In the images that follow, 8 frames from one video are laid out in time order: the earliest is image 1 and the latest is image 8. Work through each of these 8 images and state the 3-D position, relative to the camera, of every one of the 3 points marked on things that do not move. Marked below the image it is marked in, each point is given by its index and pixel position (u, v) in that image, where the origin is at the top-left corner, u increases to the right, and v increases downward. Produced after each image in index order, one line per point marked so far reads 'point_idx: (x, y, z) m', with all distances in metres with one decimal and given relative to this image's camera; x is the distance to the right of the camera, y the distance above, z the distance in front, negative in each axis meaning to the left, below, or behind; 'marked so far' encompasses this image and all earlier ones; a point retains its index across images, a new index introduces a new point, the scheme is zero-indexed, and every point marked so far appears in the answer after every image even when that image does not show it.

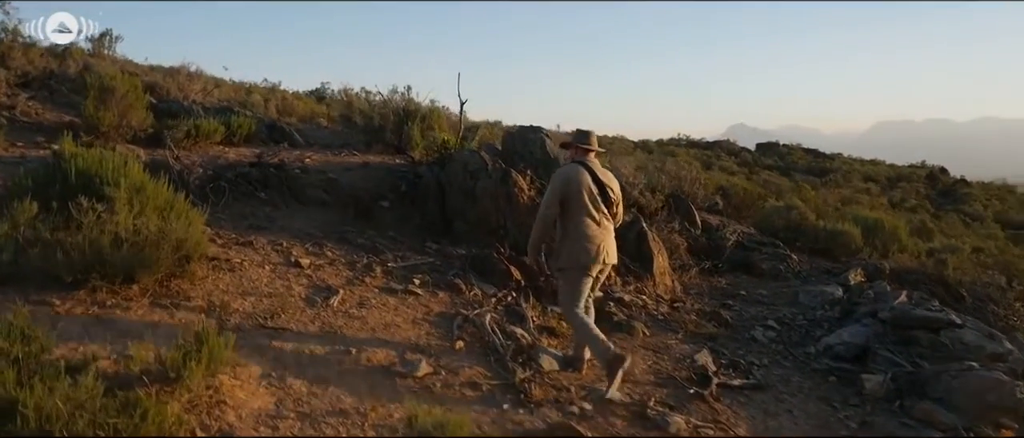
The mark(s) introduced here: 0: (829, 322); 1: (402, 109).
0: (+3.6, -1.2, +8.6) m
1: (-1.7, +1.7, +11.6) m
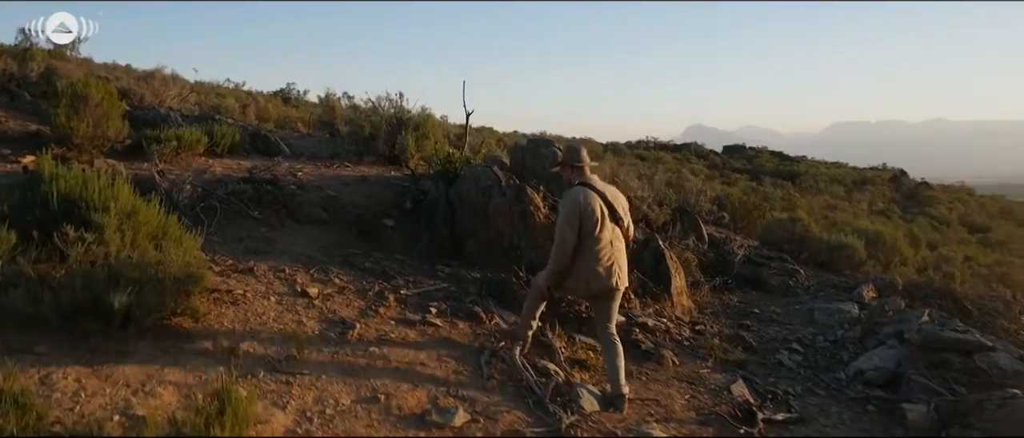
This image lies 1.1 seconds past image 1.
0: (+3.8, -1.4, +8.3) m
1: (-1.7, +1.5, +11.0) m
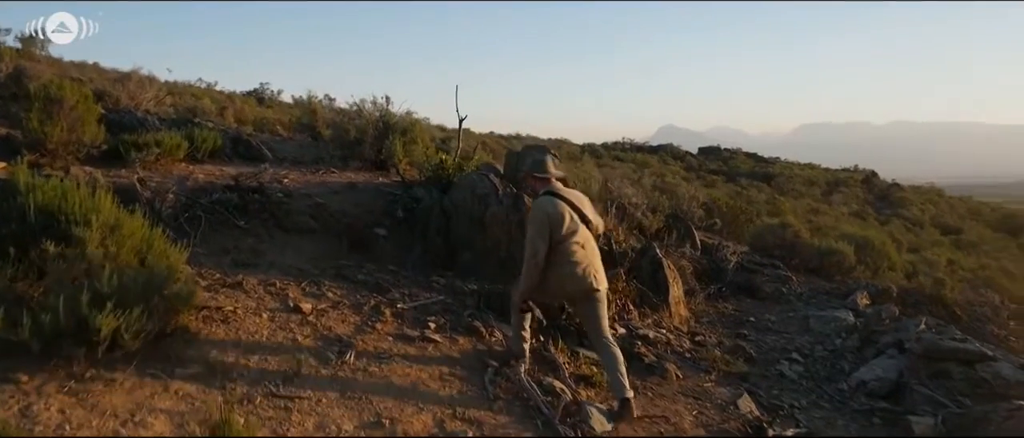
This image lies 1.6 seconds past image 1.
0: (+3.7, -1.5, +8.2) m
1: (-1.8, +1.4, +10.7) m
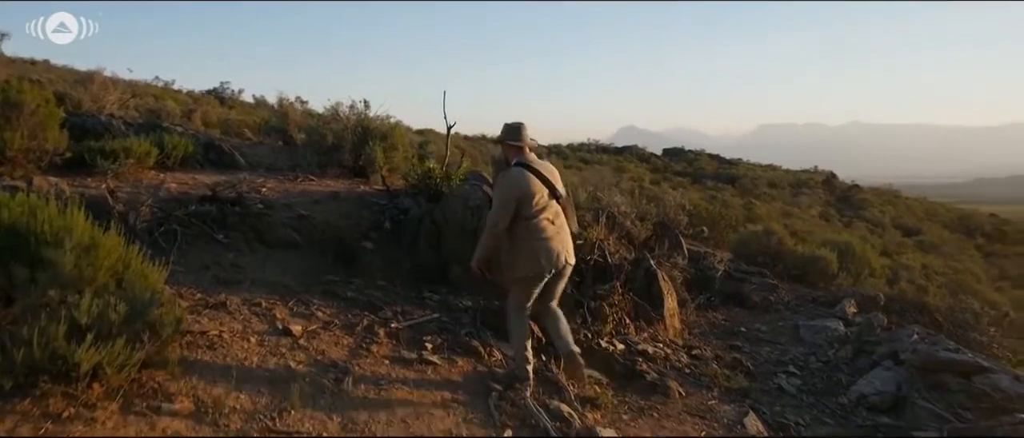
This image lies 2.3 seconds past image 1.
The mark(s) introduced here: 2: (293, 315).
0: (+3.6, -1.6, +8.1) m
1: (-2.1, +1.2, +10.3) m
2: (-1.7, -0.7, +5.9) m
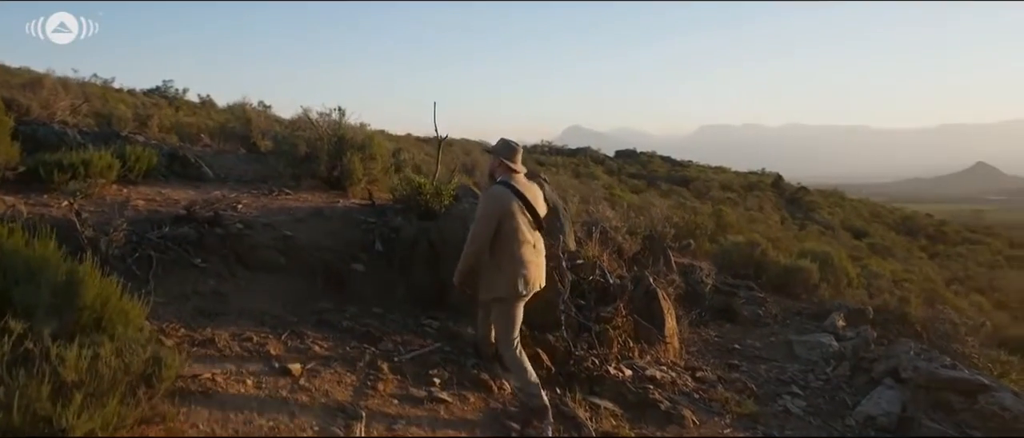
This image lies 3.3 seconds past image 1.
0: (+3.6, -1.8, +8.0) m
1: (-2.3, +1.1, +9.8) m
2: (-1.6, -0.9, +5.4) m
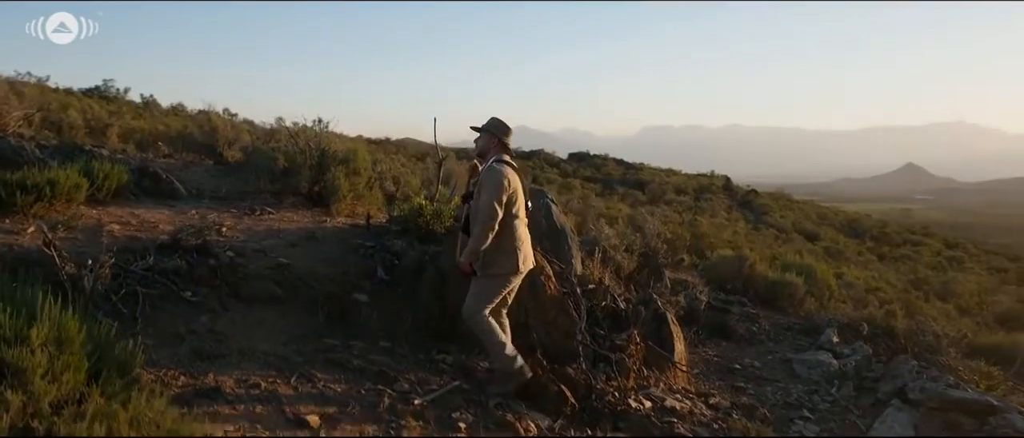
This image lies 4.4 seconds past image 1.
0: (+3.6, -2.0, +7.9) m
1: (-2.4, +0.8, +9.2) m
2: (-1.4, -1.2, +4.9) m
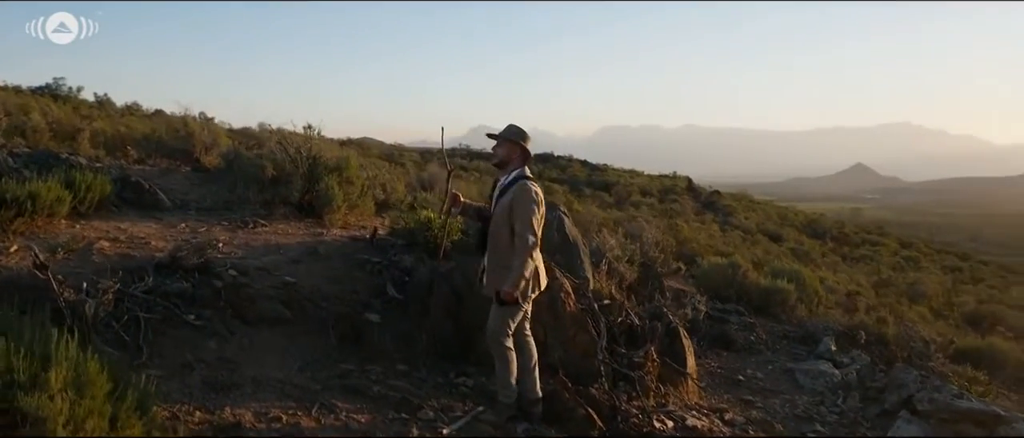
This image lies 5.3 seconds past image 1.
0: (+3.7, -2.1, +7.8) m
1: (-2.4, +0.7, +8.9) m
2: (-1.1, -1.3, +4.6) m
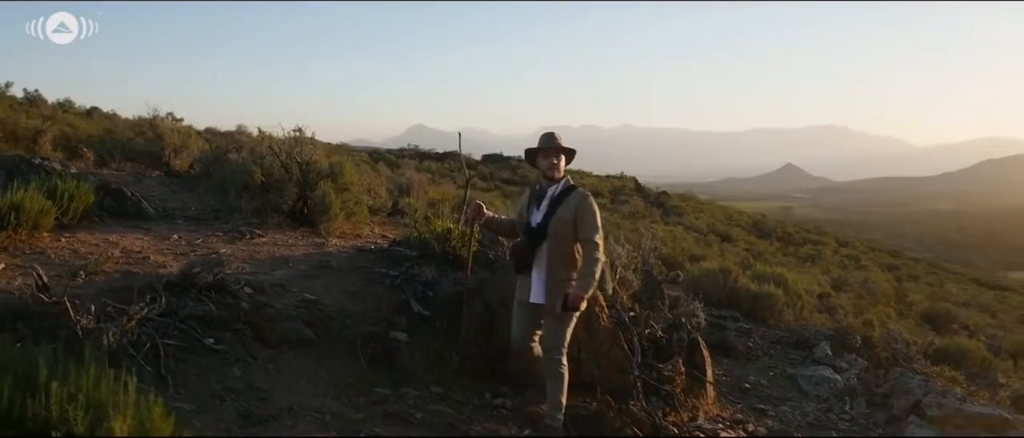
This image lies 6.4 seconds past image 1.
0: (+3.8, -2.1, +7.9) m
1: (-2.4, +0.6, +8.4) m
2: (-0.7, -1.4, +4.2) m
